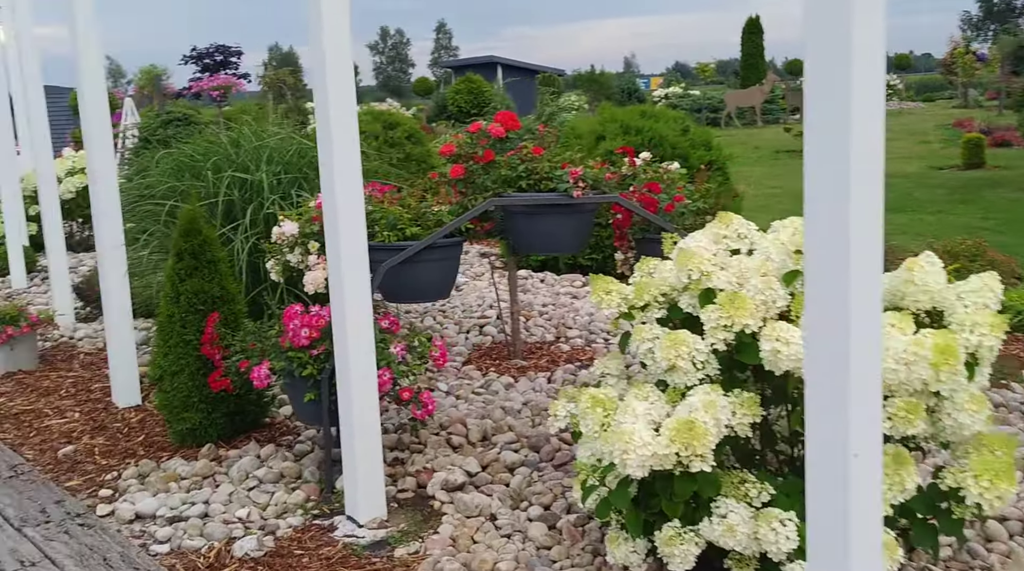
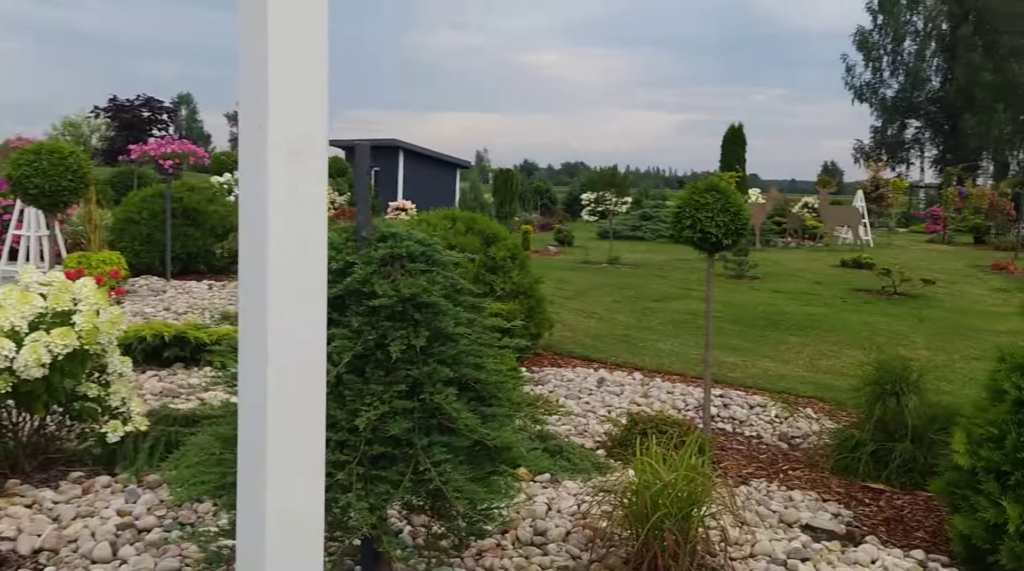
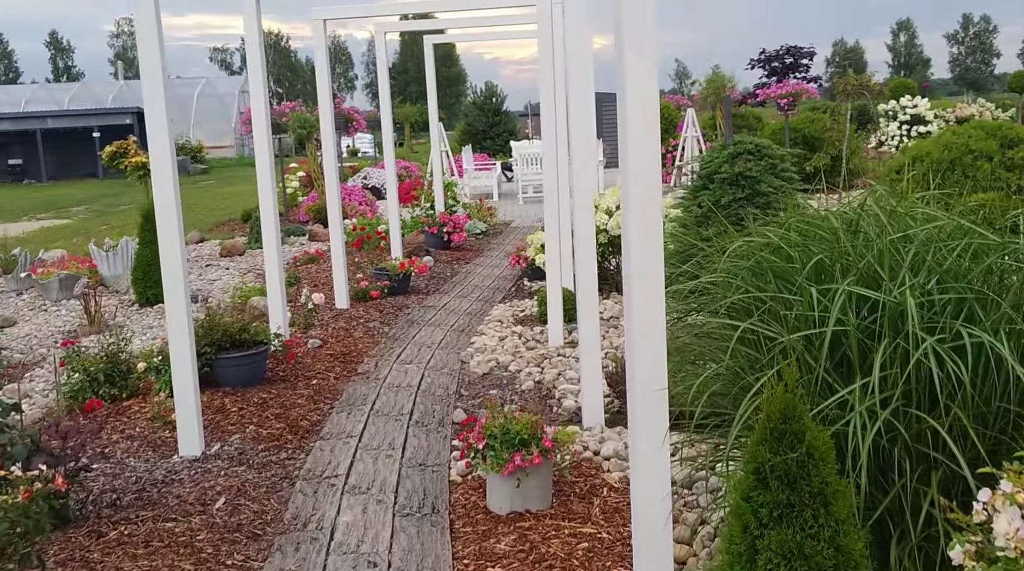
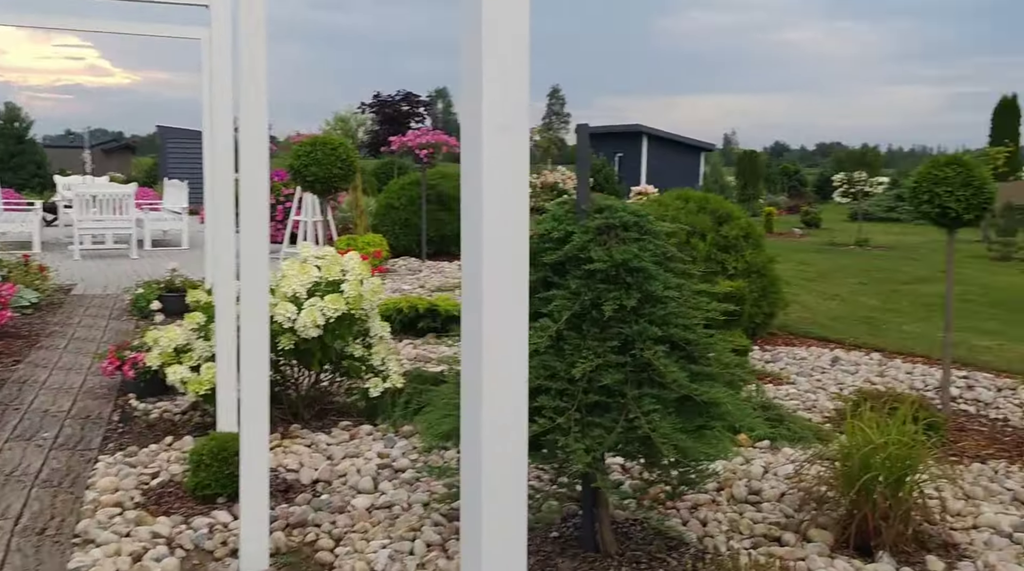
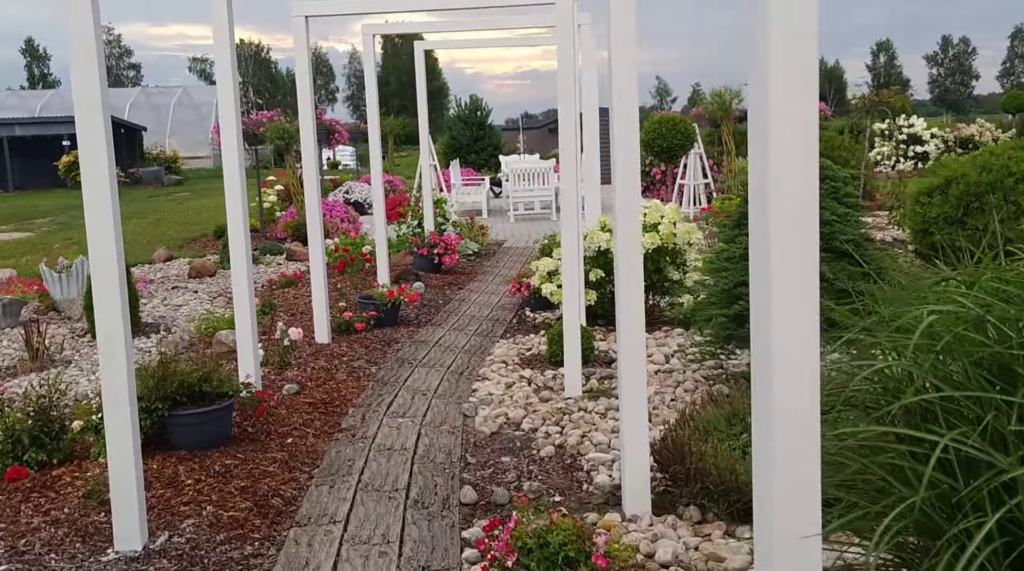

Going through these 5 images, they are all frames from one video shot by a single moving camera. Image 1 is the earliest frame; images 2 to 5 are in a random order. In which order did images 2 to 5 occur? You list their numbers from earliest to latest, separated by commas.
3, 5, 4, 2
